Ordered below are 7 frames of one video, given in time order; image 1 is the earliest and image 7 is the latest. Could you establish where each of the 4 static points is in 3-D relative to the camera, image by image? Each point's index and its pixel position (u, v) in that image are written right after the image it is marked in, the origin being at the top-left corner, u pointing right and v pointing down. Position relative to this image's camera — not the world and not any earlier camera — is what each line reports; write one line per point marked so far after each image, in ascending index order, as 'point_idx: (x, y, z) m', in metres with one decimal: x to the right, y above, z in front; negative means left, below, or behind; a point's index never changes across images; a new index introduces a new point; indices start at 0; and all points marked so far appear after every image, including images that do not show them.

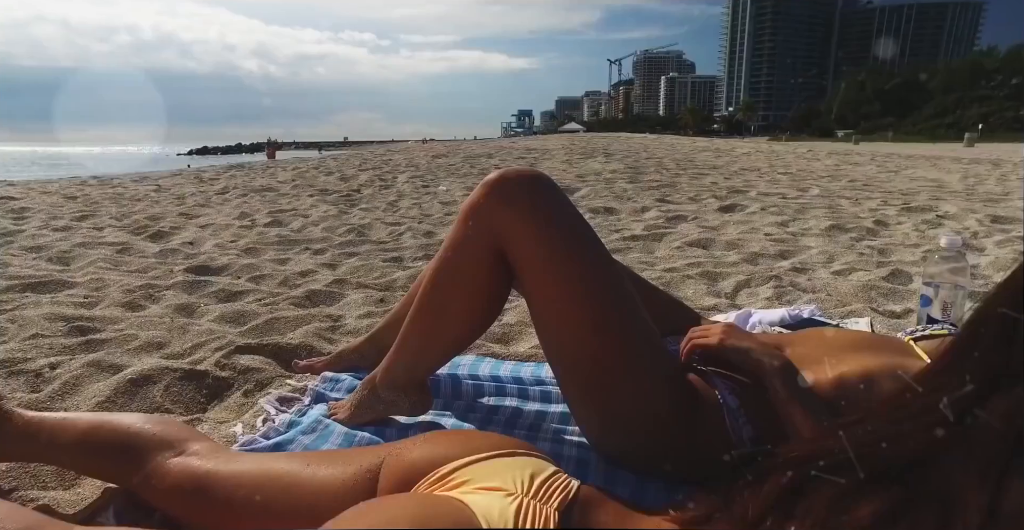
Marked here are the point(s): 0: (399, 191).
0: (-1.3, +0.9, +6.7) m
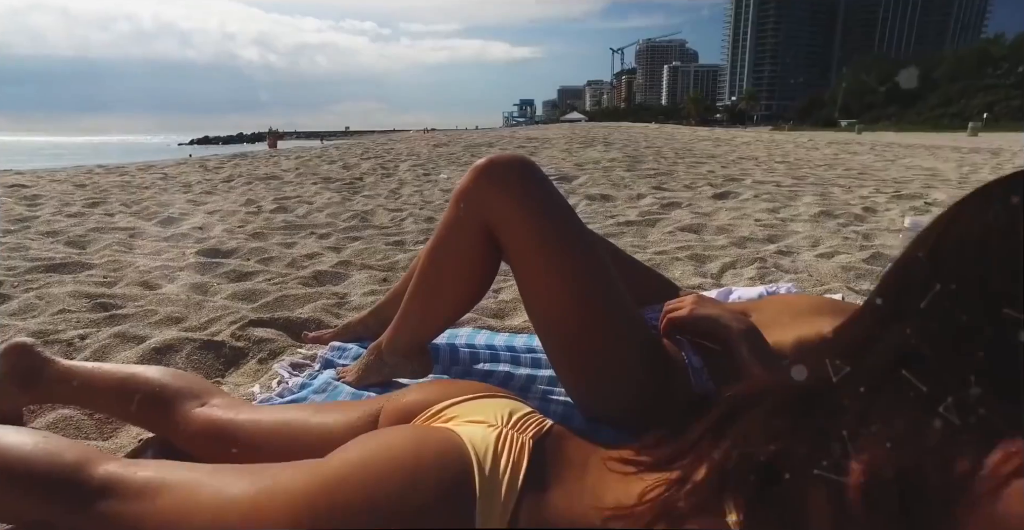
0: (-1.3, +1.0, +6.8) m
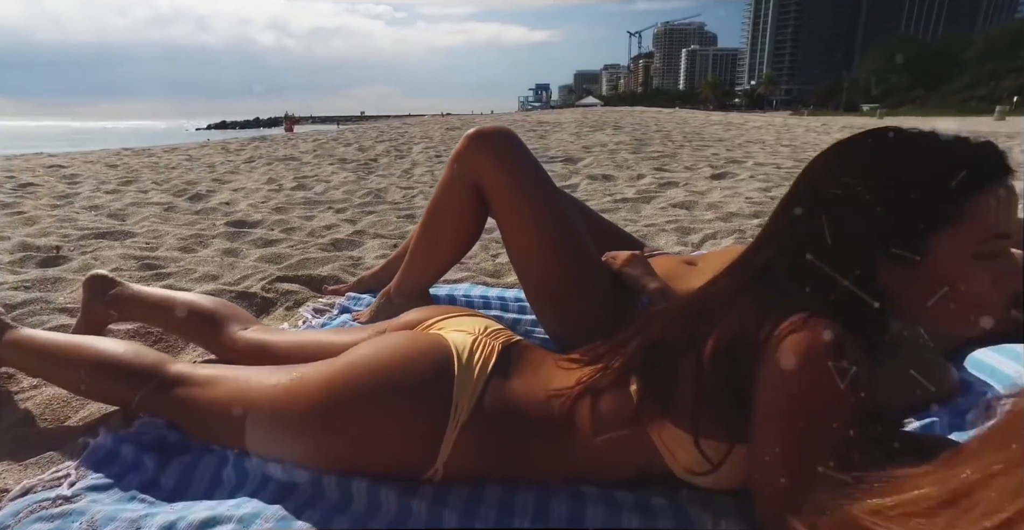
0: (-1.2, +1.3, +7.1) m
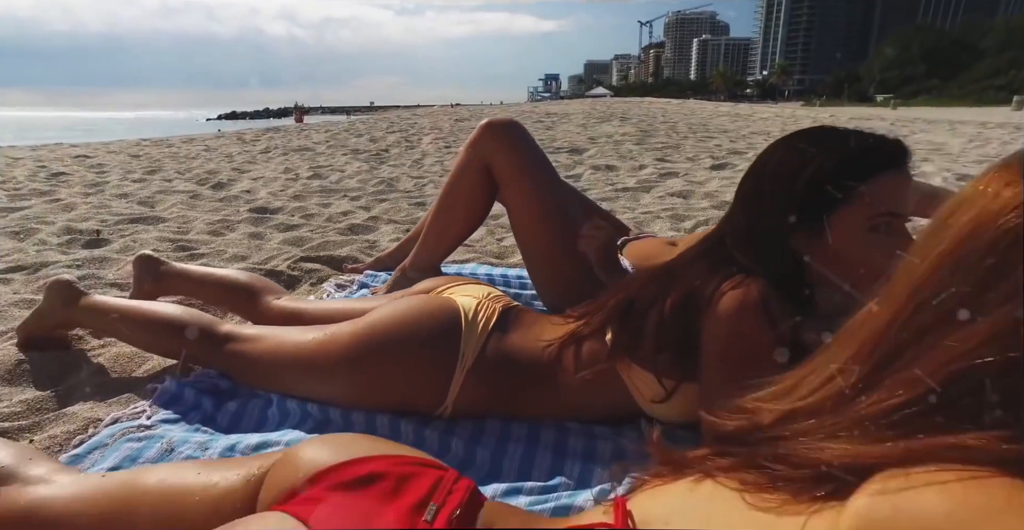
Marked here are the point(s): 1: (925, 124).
0: (-1.1, +1.5, +7.3) m
1: (+9.4, +3.2, +12.7) m
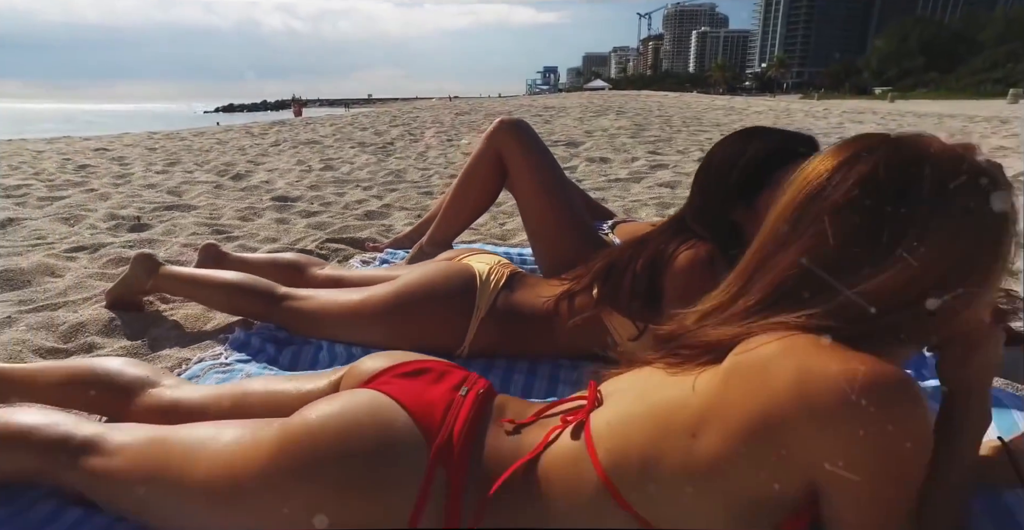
0: (-1.2, +1.7, +7.7) m
1: (+9.3, +3.4, +13.1) m
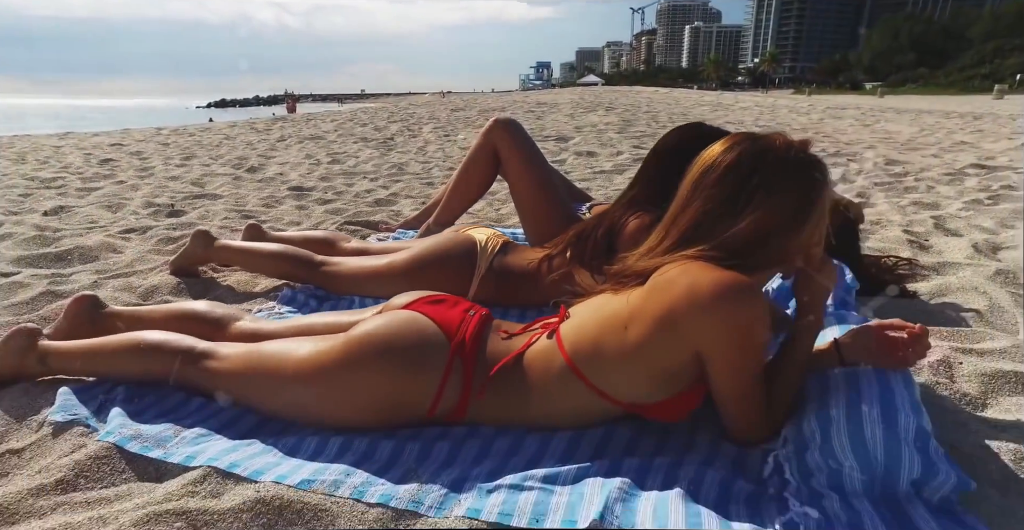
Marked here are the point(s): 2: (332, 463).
0: (-1.3, +1.8, +8.1) m
1: (+9.2, +3.7, +13.6) m
2: (-0.4, -0.5, +1.4) m
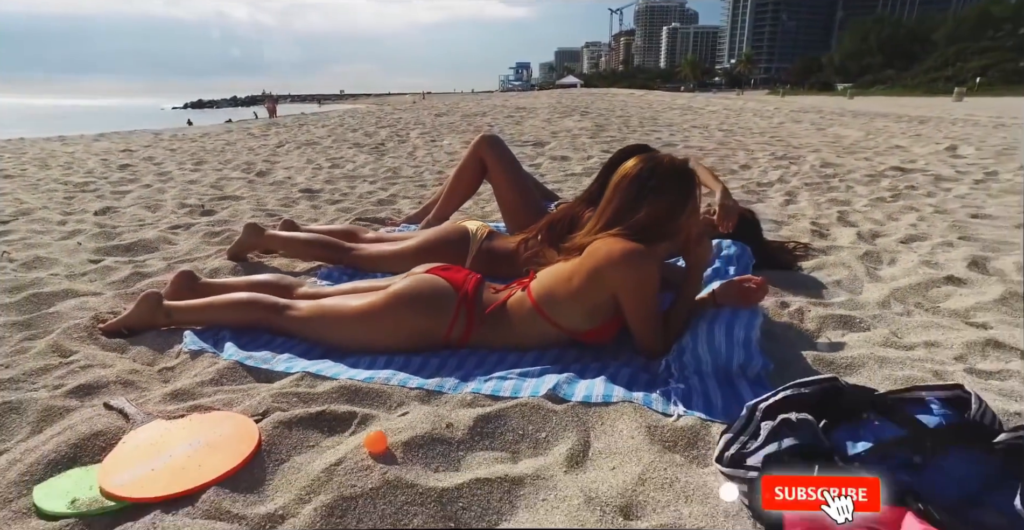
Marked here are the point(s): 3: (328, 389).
0: (-1.5, +1.9, +8.8) m
1: (+8.7, +3.8, +14.7) m
2: (-0.5, -0.4, +2.1) m
3: (-0.6, -0.4, +2.0) m
